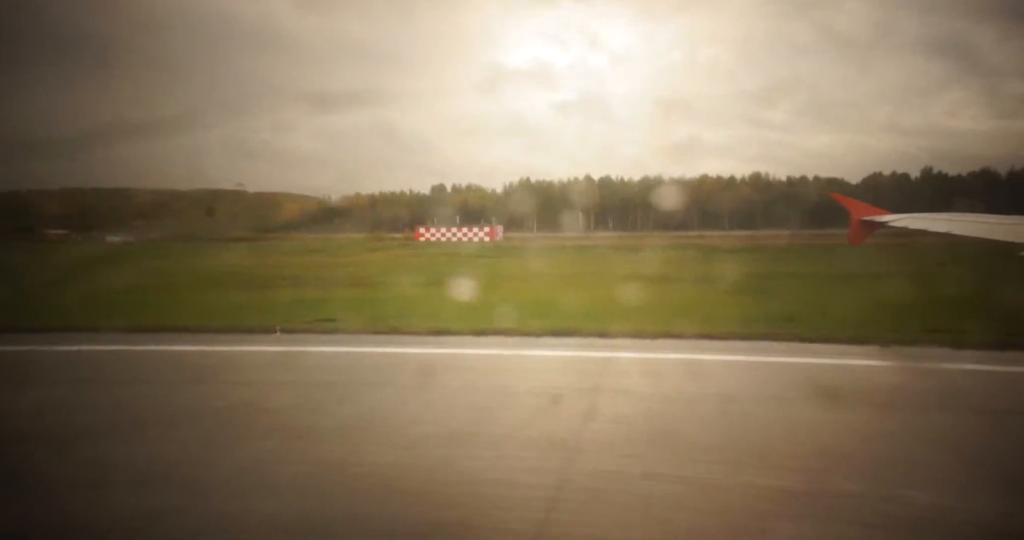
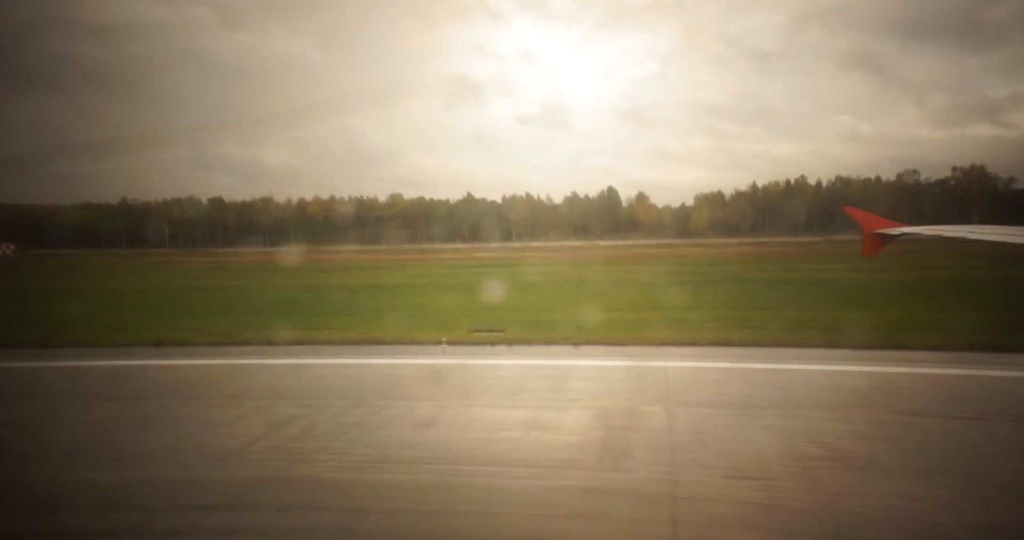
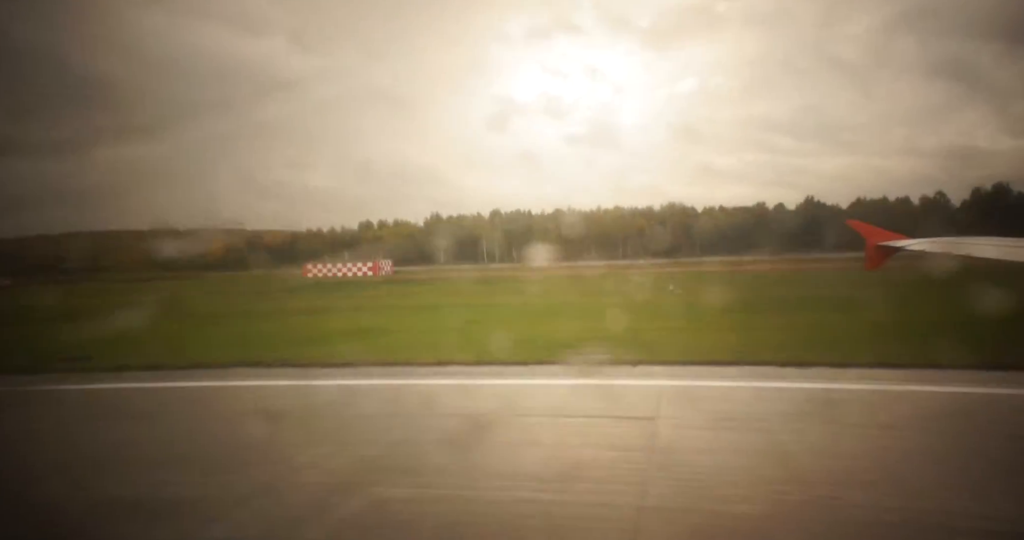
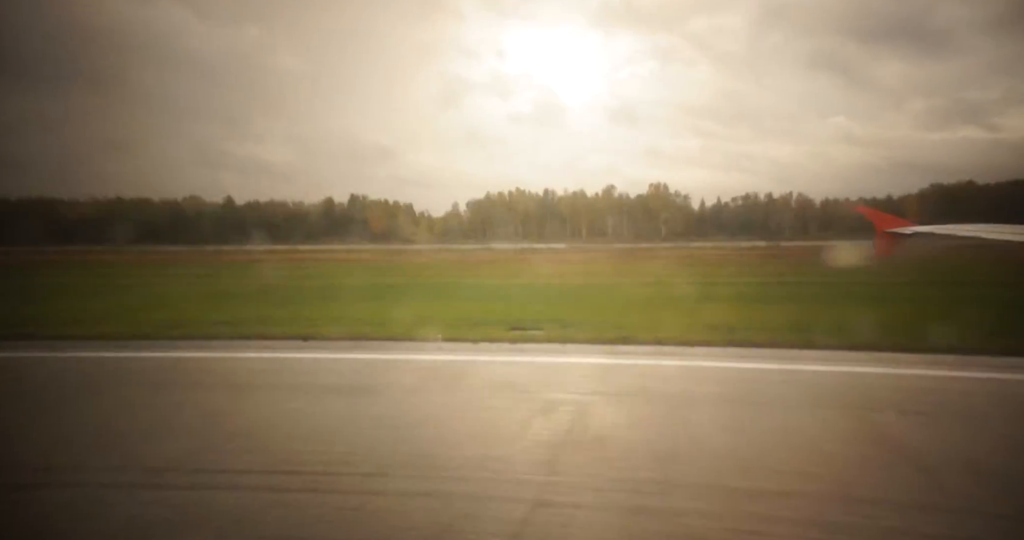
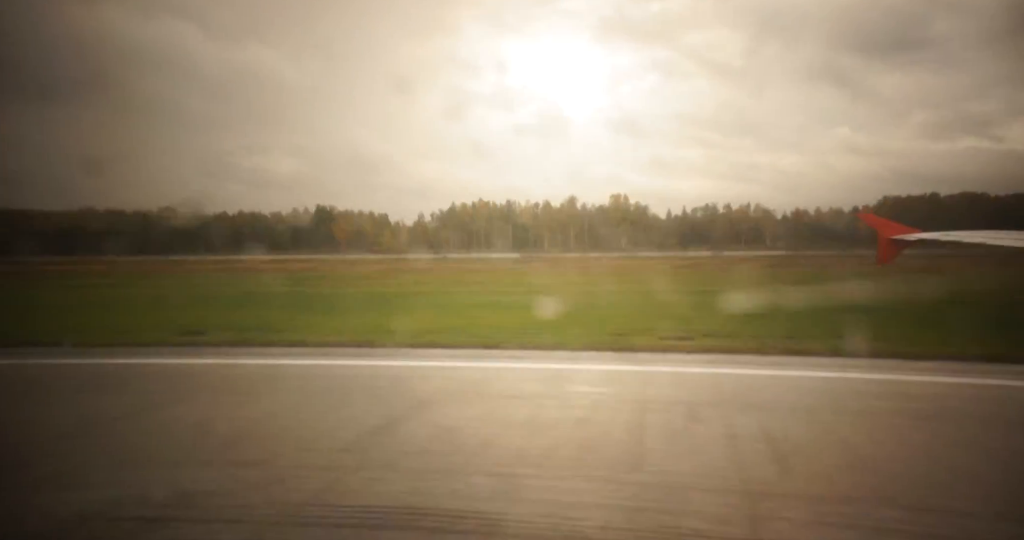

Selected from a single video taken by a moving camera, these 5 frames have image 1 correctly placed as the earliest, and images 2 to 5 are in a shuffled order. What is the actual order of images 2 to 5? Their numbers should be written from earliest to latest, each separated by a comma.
3, 2, 4, 5
